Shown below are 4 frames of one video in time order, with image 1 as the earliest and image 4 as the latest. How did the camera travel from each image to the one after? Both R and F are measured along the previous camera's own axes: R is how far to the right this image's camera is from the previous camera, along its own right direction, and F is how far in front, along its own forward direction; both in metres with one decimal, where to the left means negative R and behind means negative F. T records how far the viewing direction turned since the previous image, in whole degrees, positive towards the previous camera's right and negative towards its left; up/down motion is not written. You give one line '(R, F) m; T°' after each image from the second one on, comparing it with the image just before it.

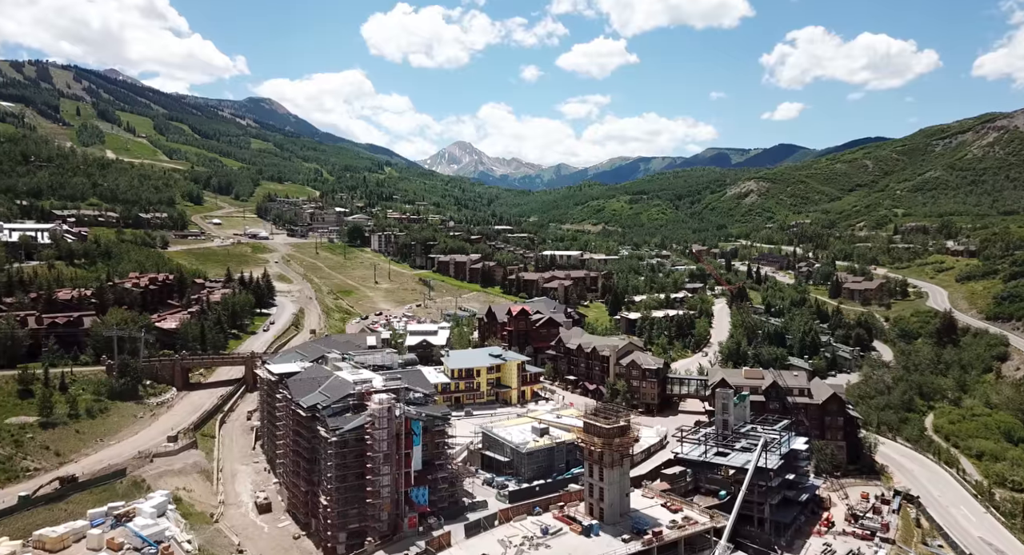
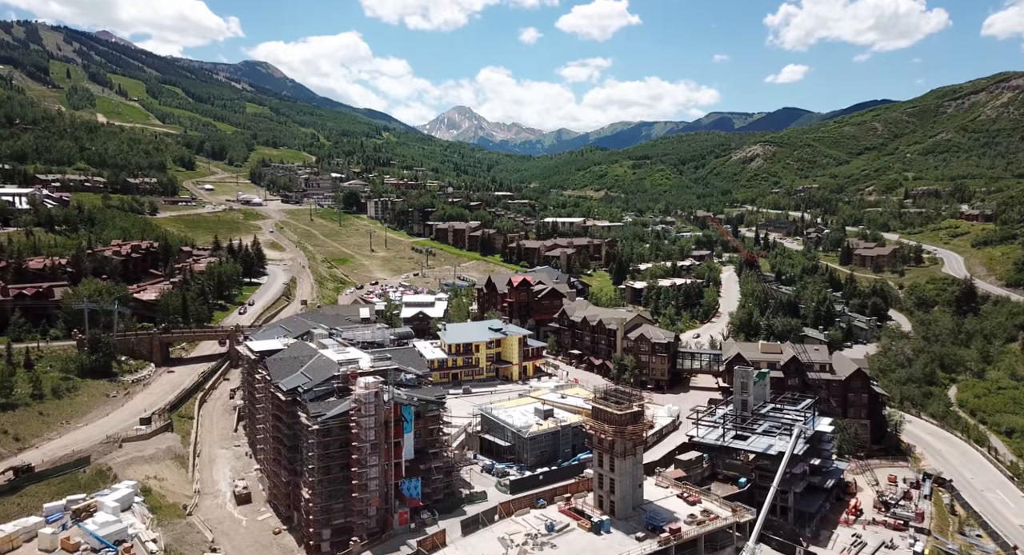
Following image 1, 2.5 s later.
(0.0, +4.9) m; 0°
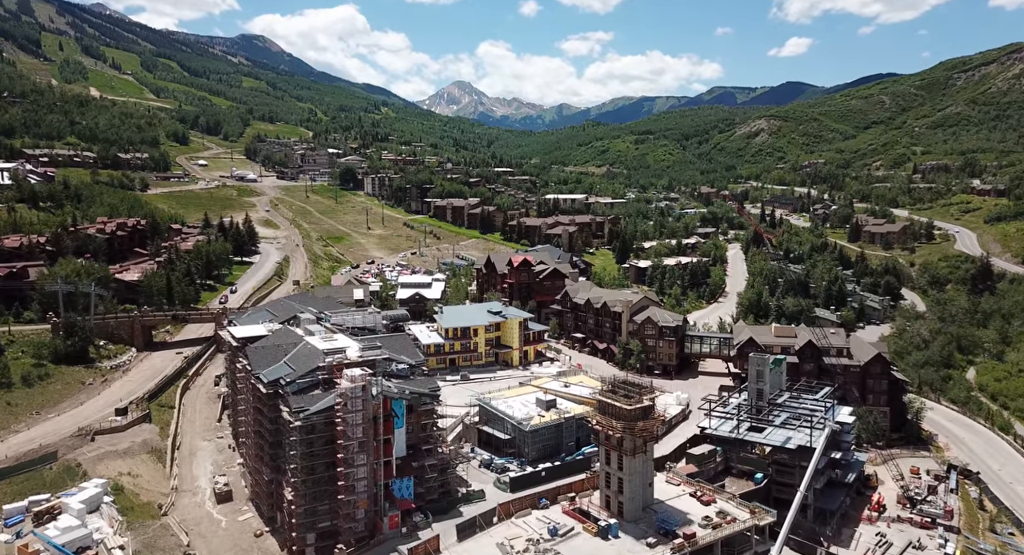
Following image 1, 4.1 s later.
(0.0, +3.5) m; 0°
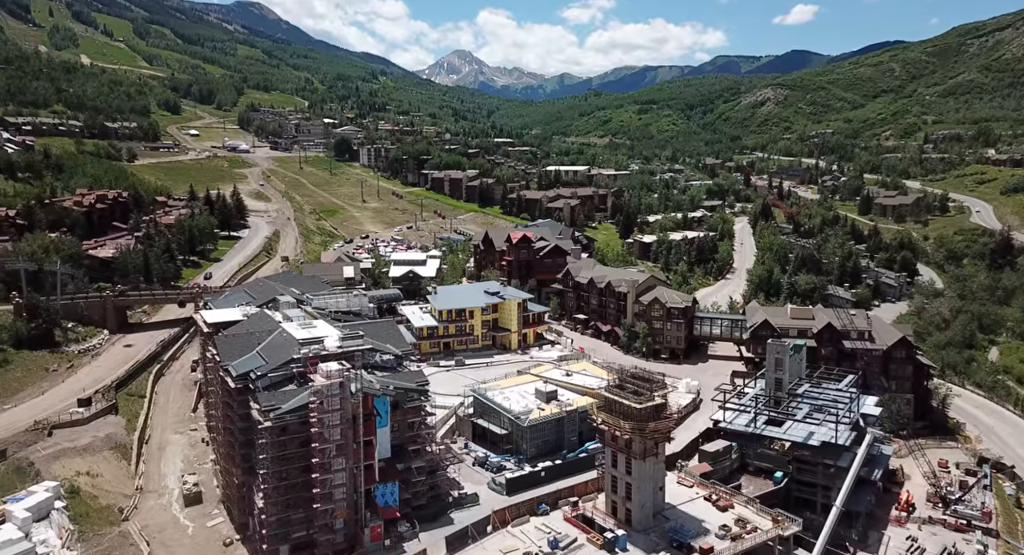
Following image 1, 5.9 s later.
(+0.2, +4.2) m; 0°
